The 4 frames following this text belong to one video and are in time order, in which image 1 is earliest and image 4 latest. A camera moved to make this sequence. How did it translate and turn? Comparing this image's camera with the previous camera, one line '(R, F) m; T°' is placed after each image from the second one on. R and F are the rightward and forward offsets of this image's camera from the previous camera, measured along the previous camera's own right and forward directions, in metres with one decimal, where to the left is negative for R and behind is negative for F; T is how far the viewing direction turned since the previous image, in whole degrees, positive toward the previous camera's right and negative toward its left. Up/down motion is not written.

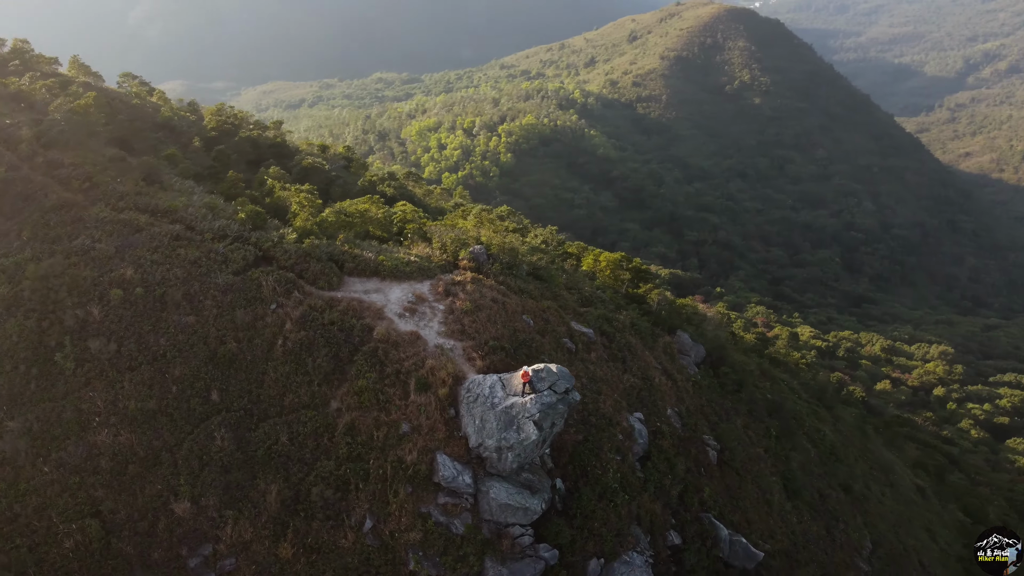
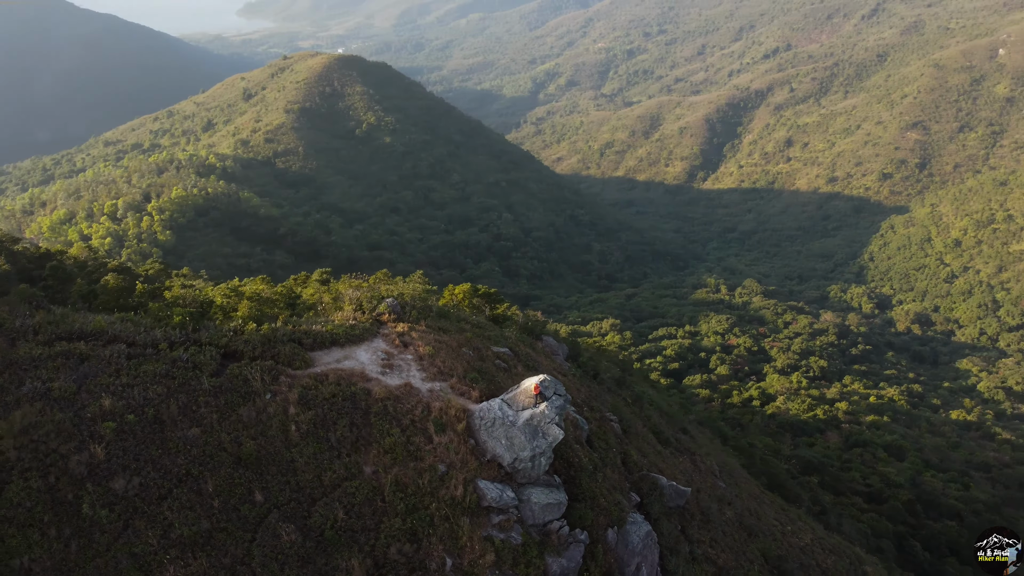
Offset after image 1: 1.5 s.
(-4.2, -0.3) m; +25°
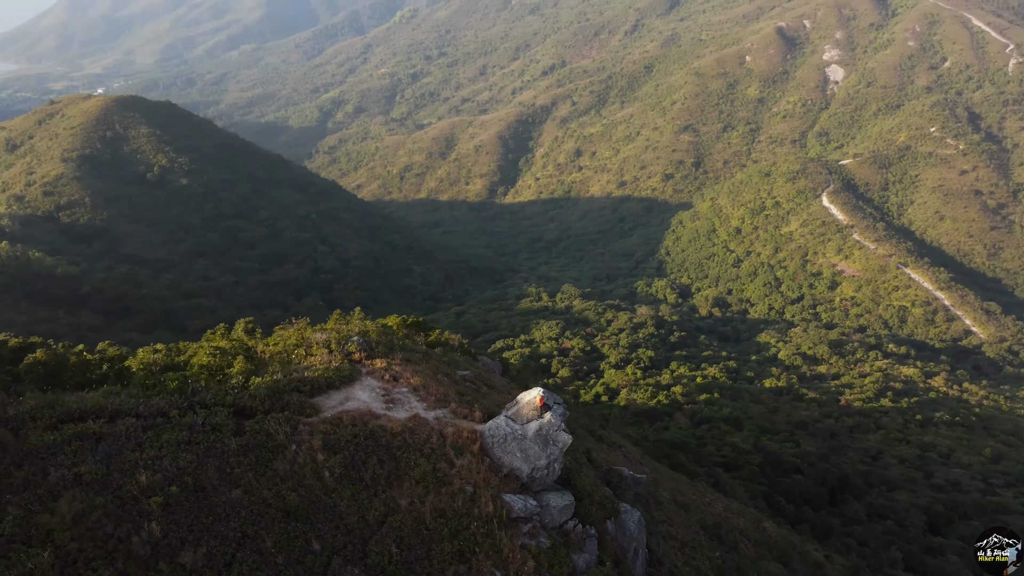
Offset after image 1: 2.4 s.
(-2.6, -0.4) m; +14°
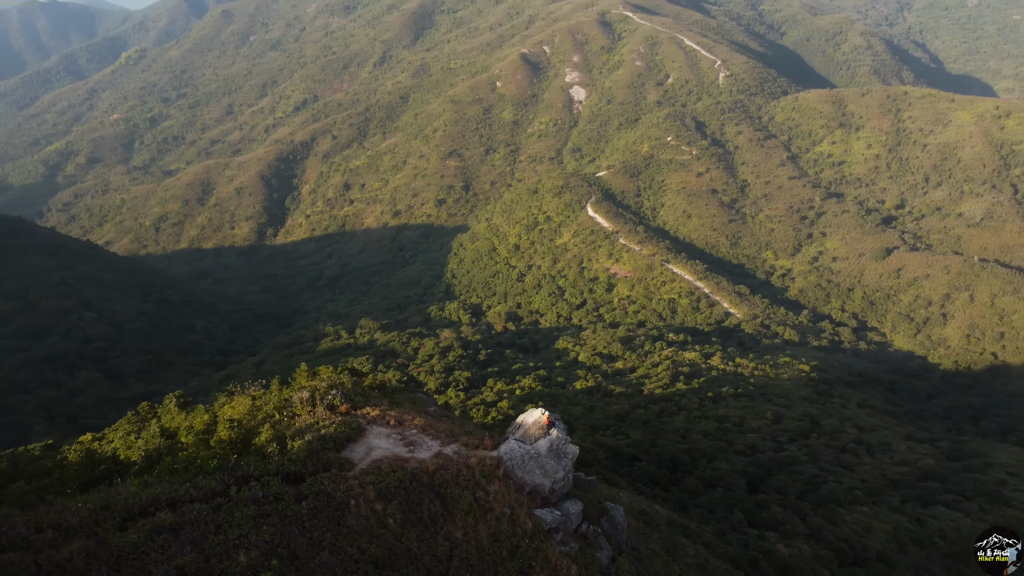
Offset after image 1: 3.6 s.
(-3.3, -0.5) m; +16°
